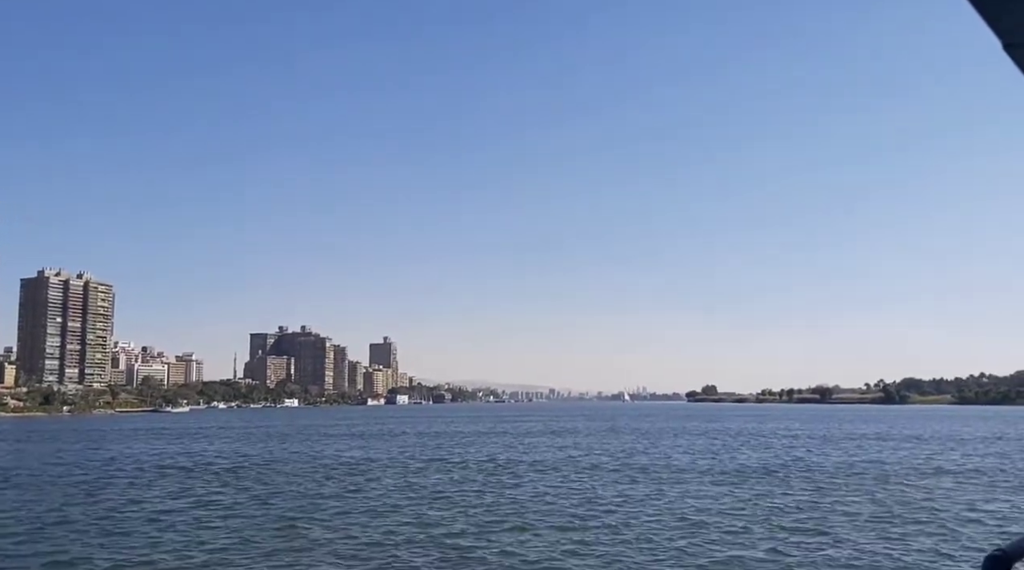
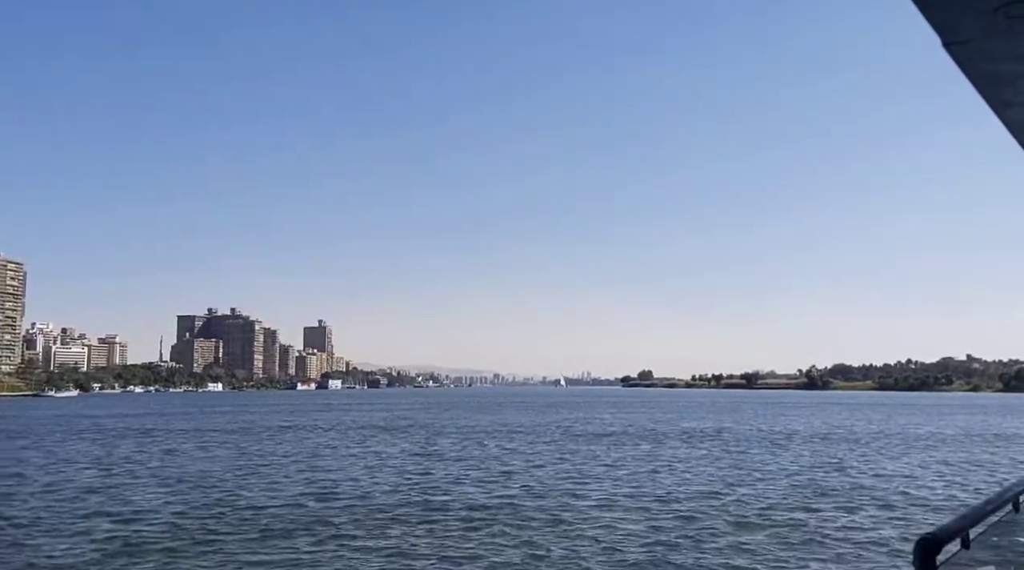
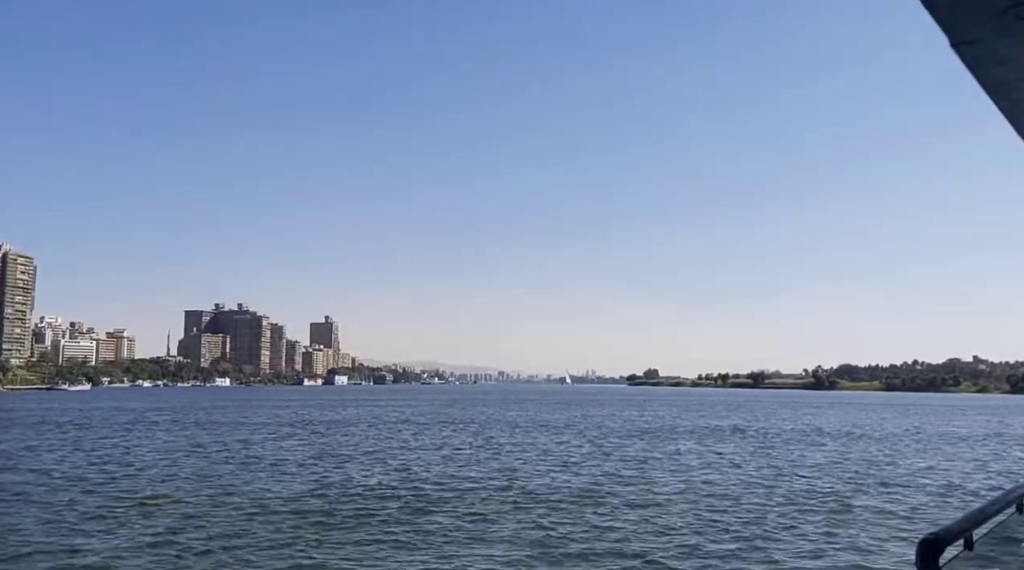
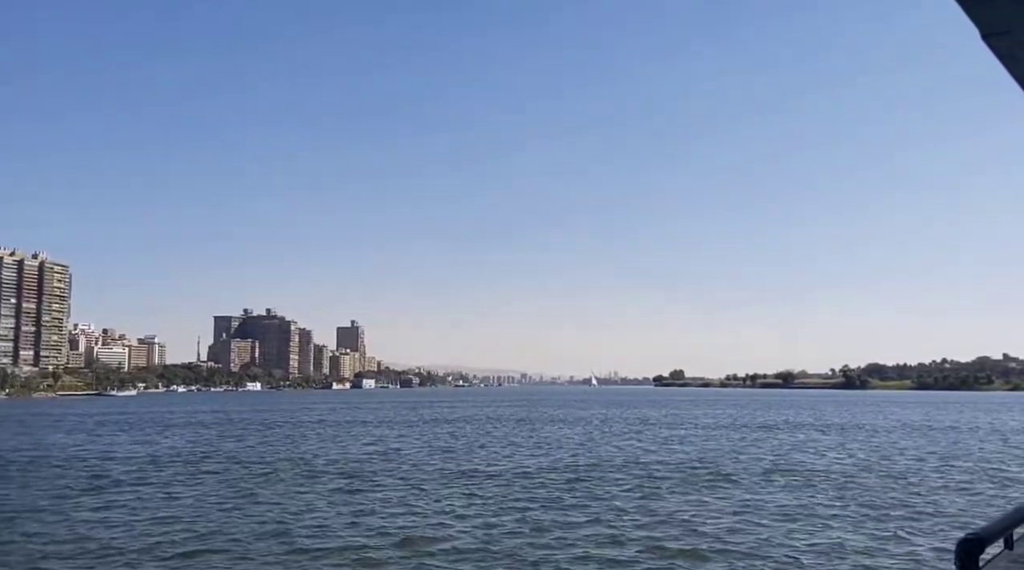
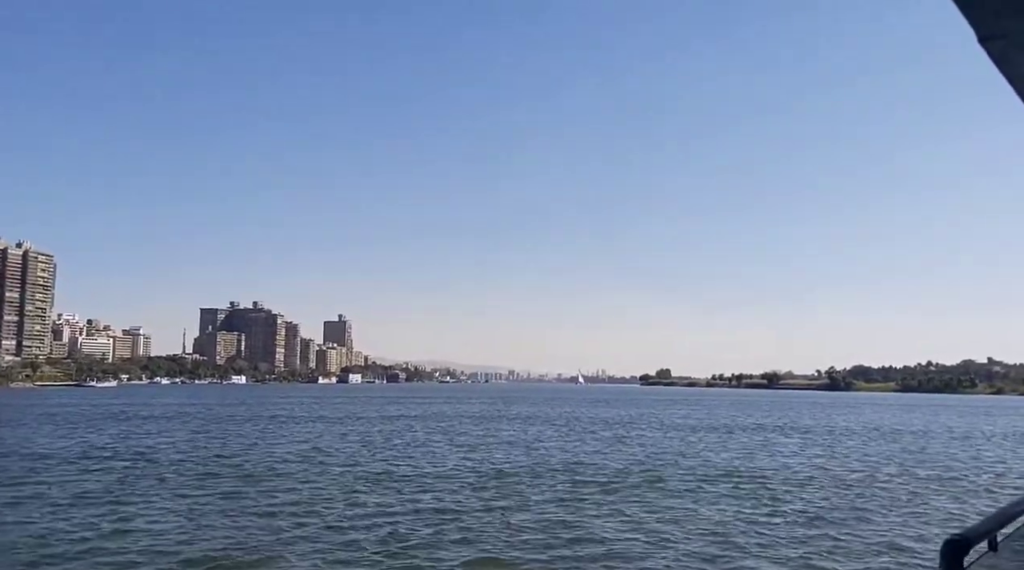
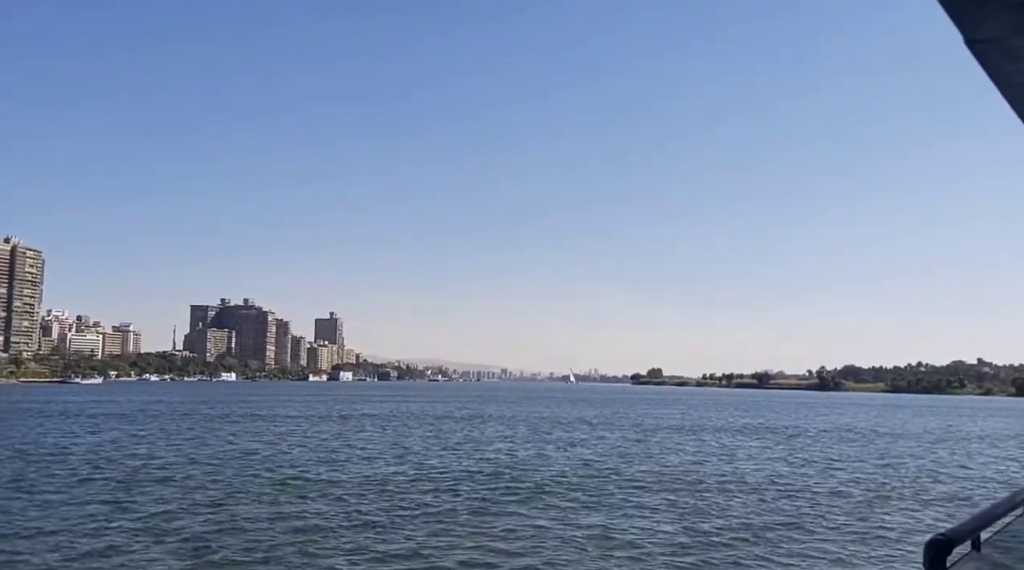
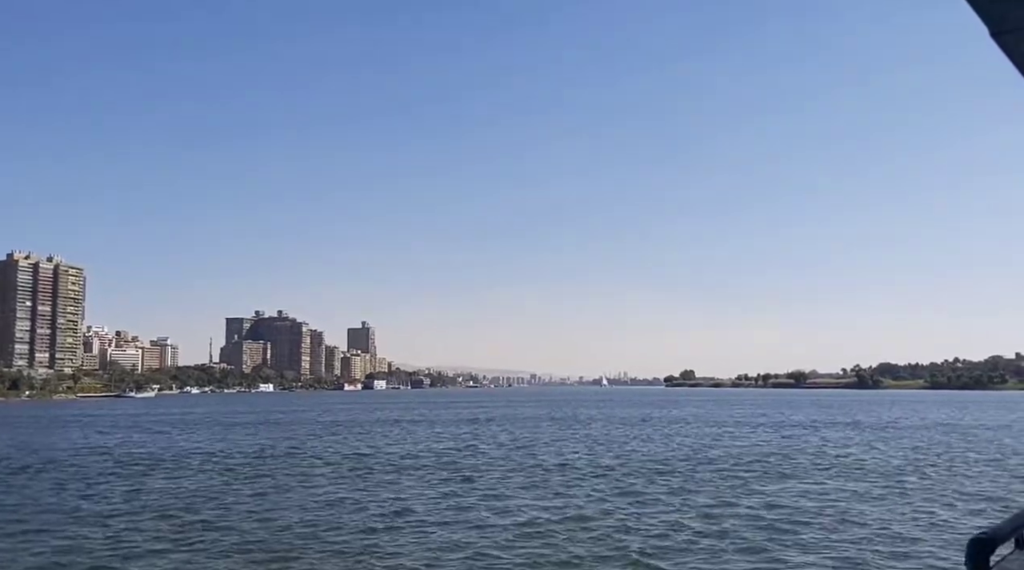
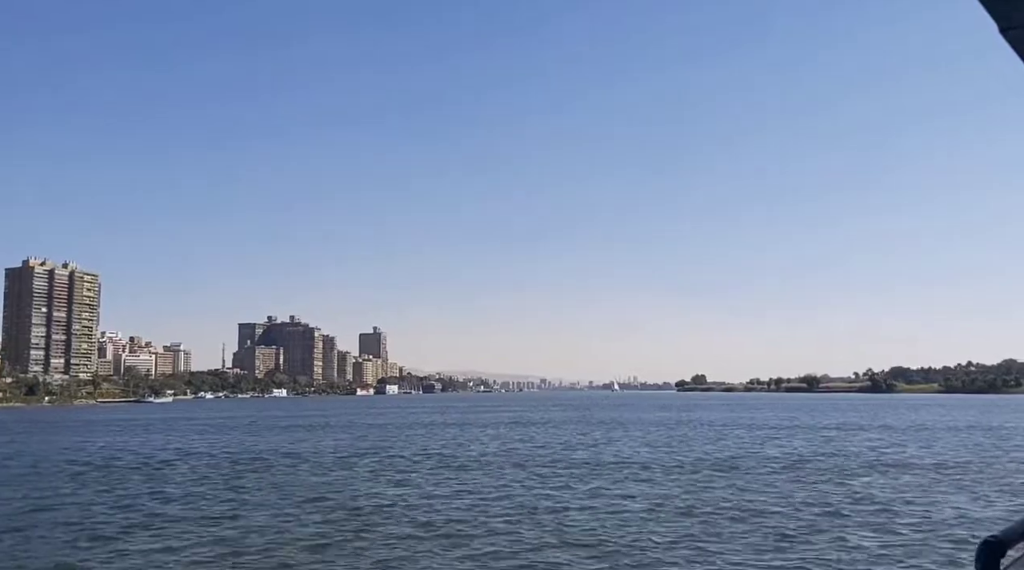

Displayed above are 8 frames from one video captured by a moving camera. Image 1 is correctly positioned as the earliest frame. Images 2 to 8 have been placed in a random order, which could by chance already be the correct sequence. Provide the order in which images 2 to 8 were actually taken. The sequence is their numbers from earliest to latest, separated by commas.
8, 7, 4, 5, 6, 3, 2
